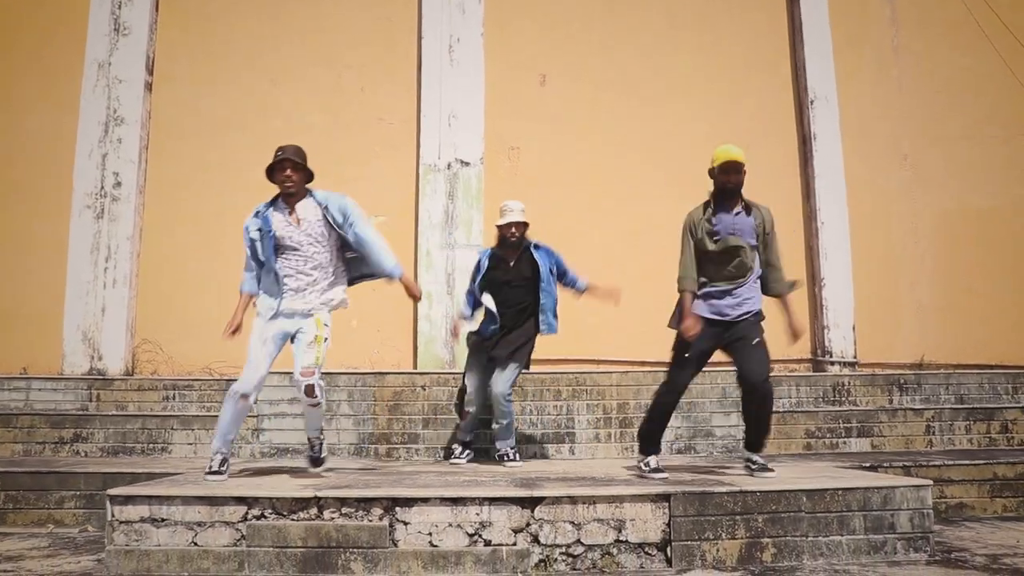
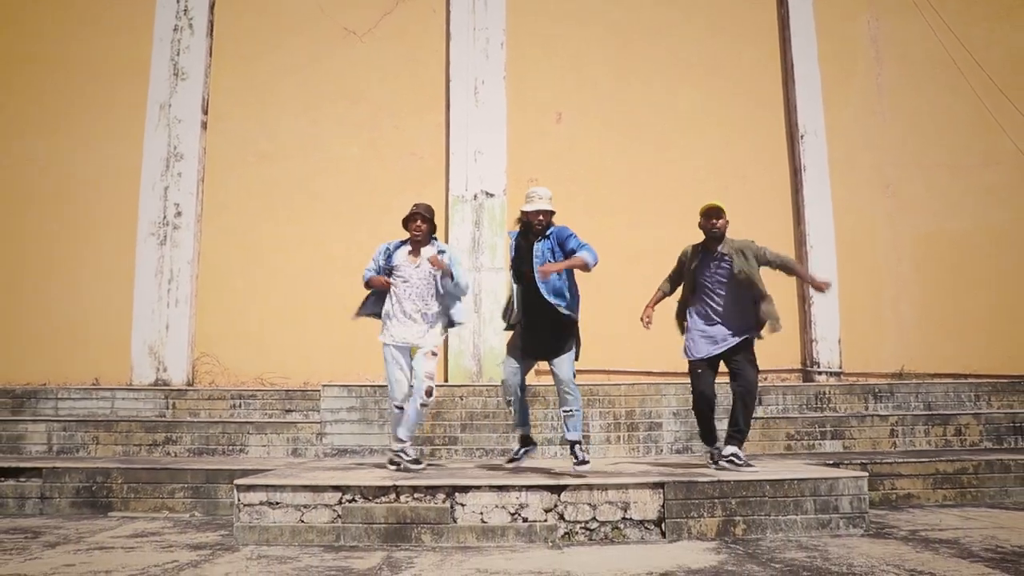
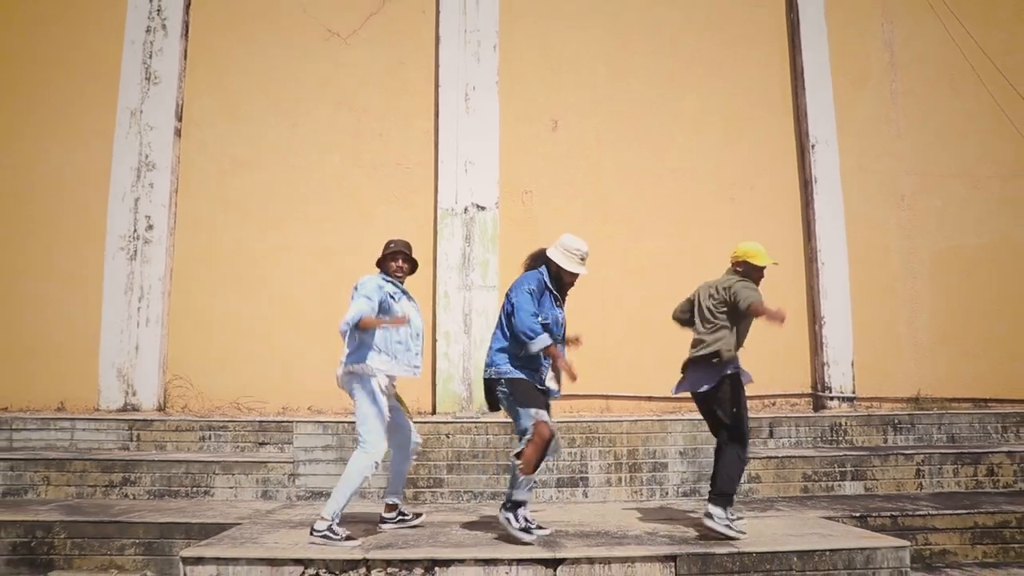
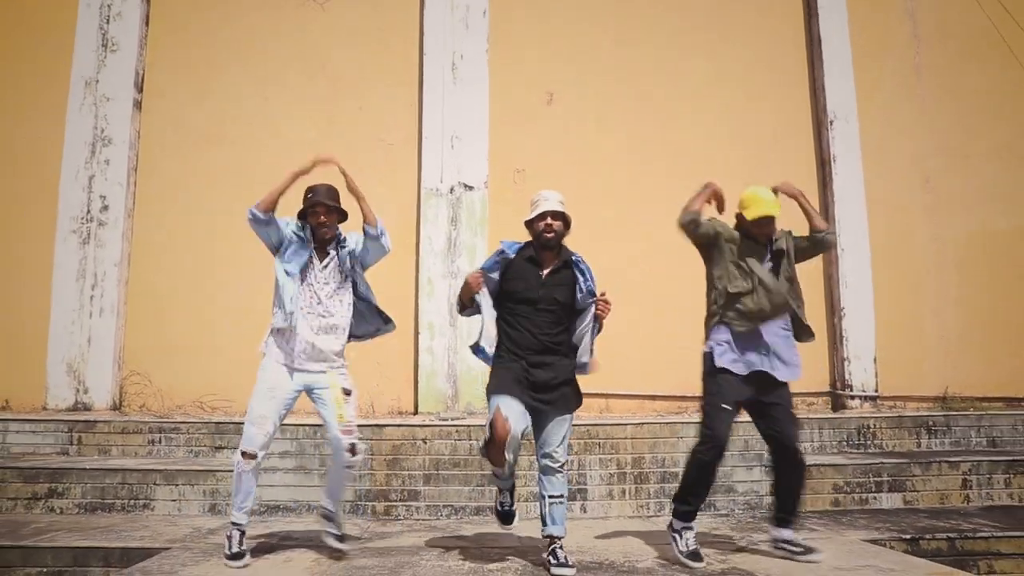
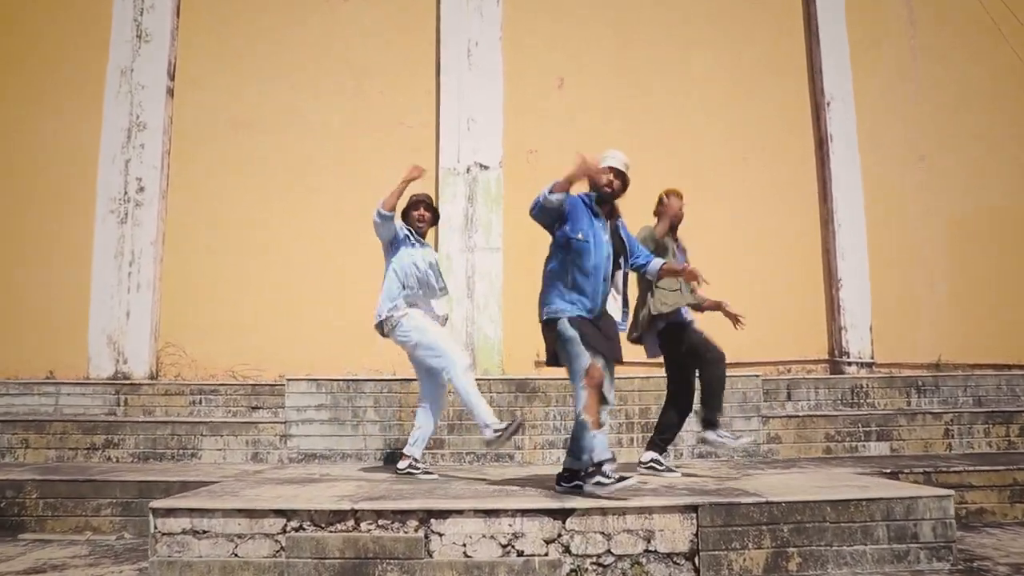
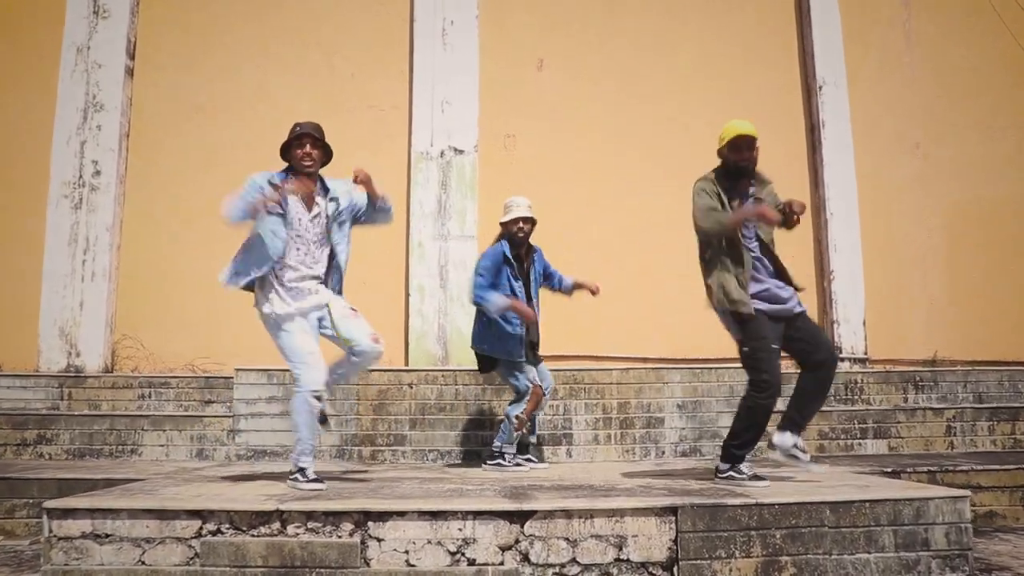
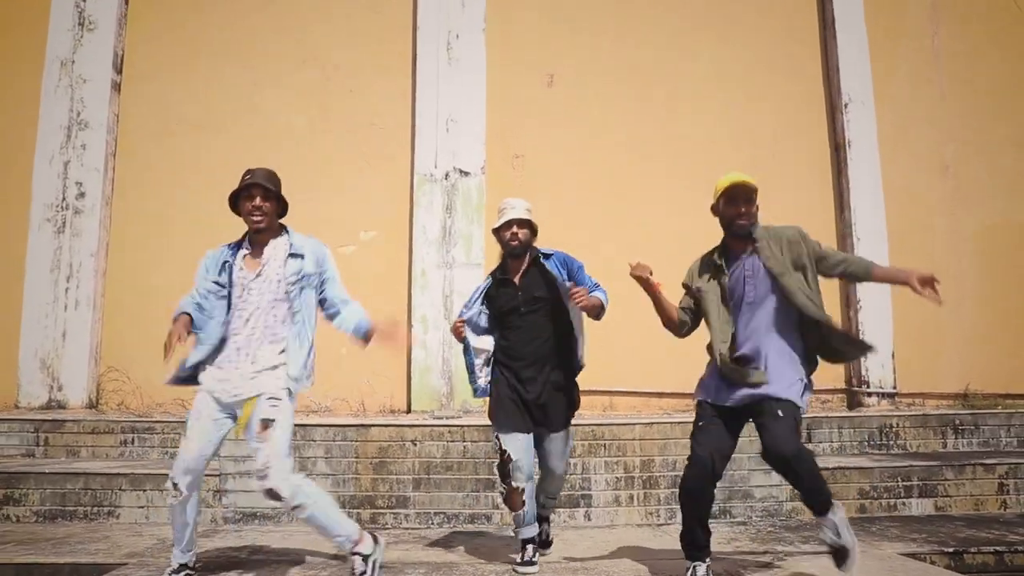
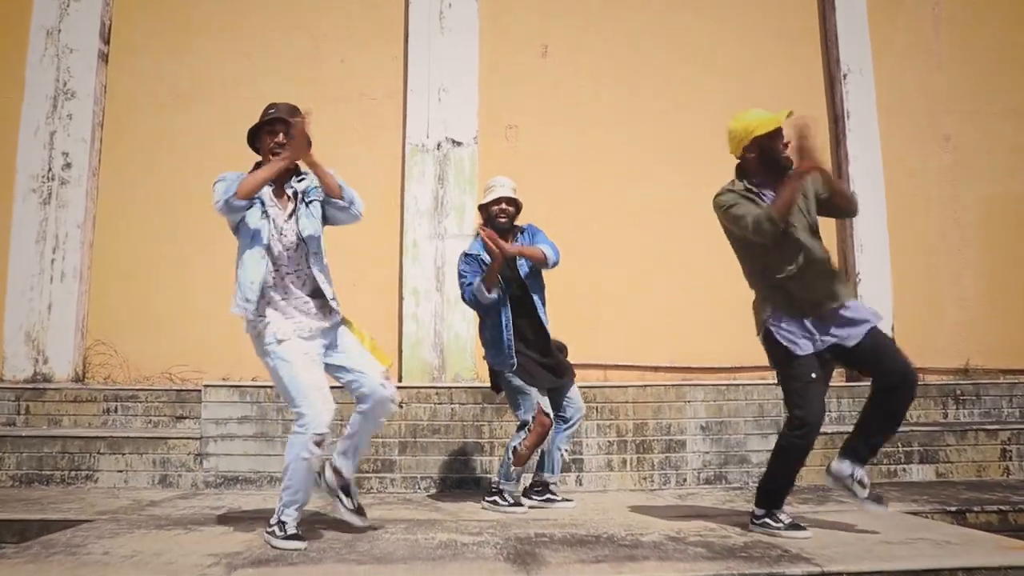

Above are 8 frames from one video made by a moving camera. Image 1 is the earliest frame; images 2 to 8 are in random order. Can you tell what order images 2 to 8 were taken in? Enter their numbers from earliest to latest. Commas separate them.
6, 8, 7, 4, 3, 2, 5
